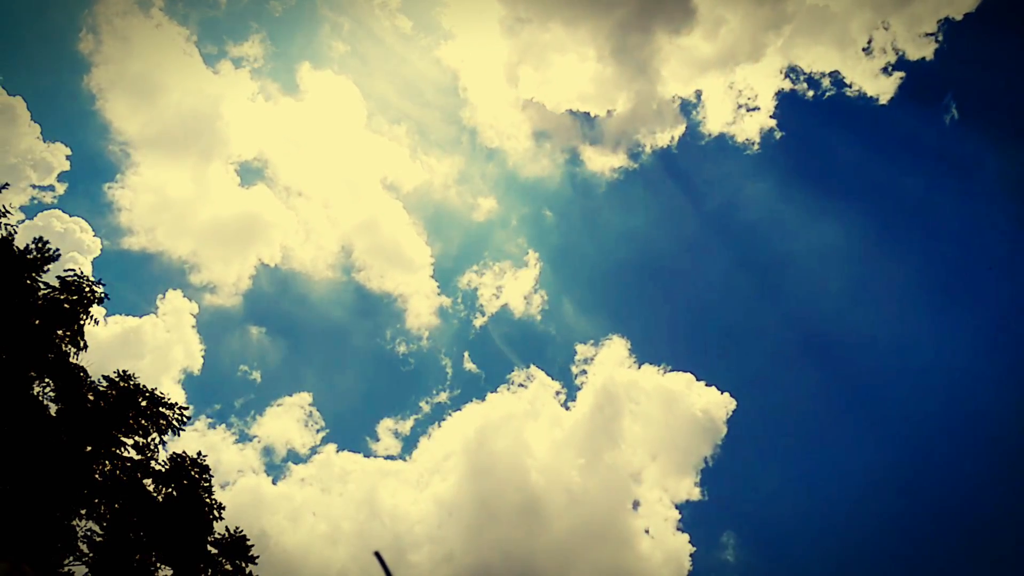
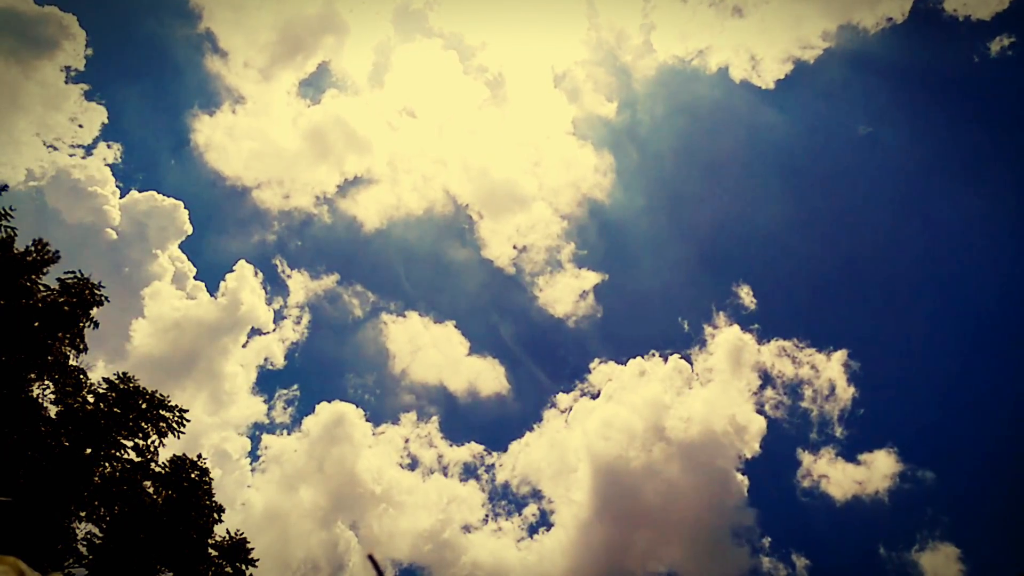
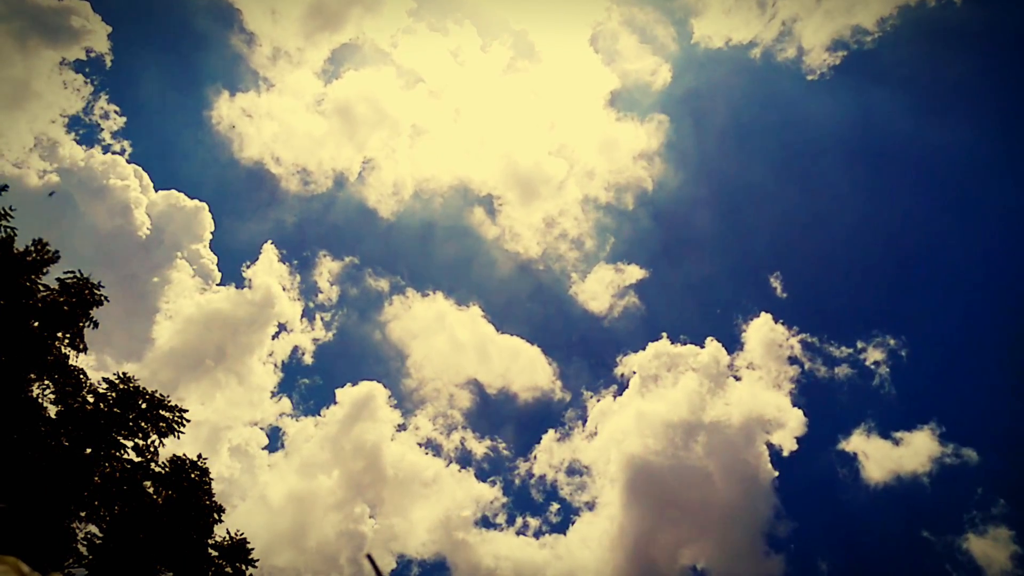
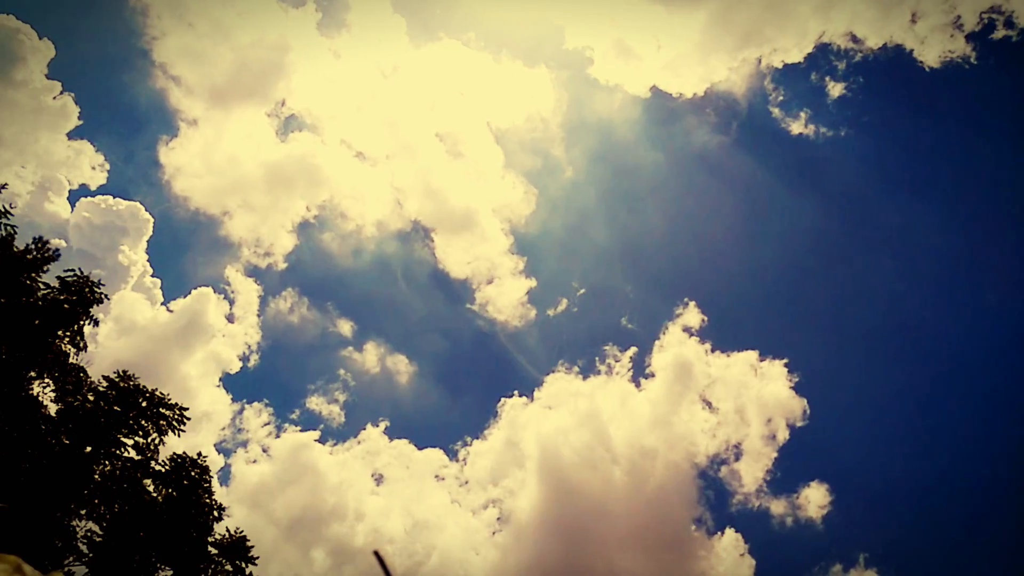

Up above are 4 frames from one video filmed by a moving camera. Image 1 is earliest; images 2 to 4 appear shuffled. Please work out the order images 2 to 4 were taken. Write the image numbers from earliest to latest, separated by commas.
4, 2, 3
